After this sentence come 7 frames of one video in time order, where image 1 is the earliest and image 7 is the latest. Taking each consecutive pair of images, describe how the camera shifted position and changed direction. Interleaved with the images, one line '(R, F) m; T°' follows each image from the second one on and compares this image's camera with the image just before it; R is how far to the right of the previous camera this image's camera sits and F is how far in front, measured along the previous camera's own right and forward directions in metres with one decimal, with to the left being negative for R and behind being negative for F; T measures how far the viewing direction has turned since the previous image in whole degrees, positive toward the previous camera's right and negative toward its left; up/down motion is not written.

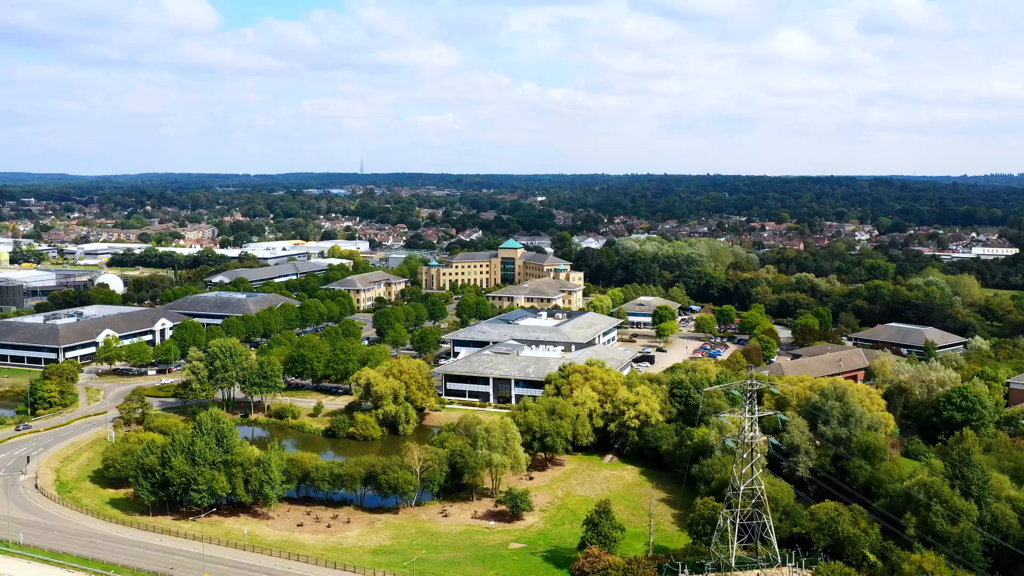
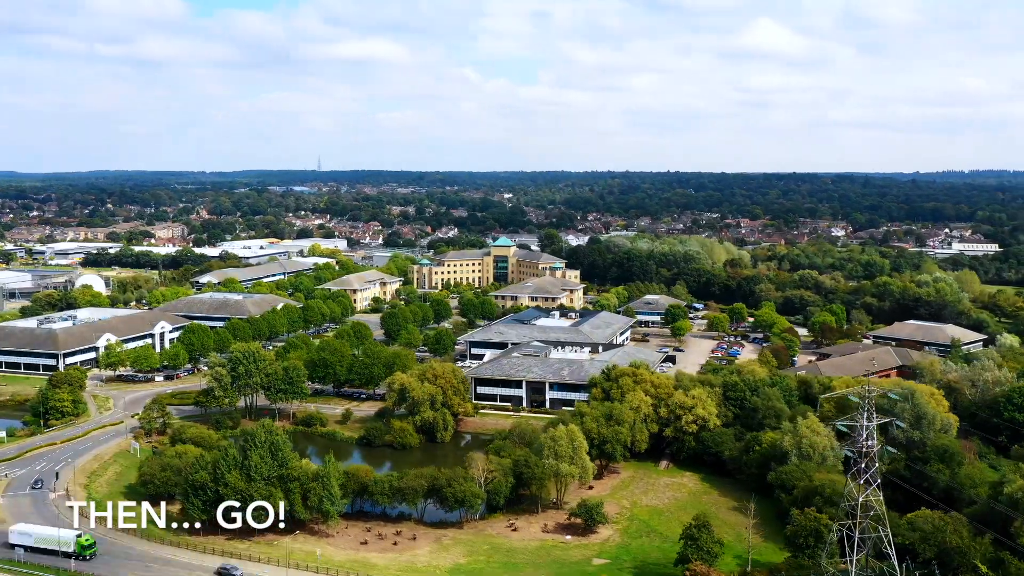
(-2.2, +1.0) m; +3°
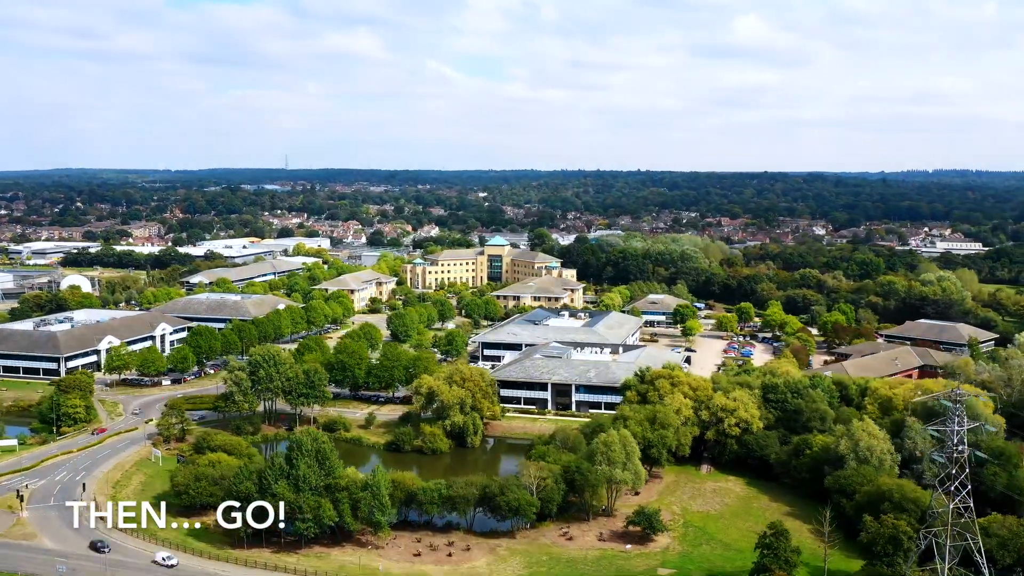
(-1.6, +0.7) m; +2°
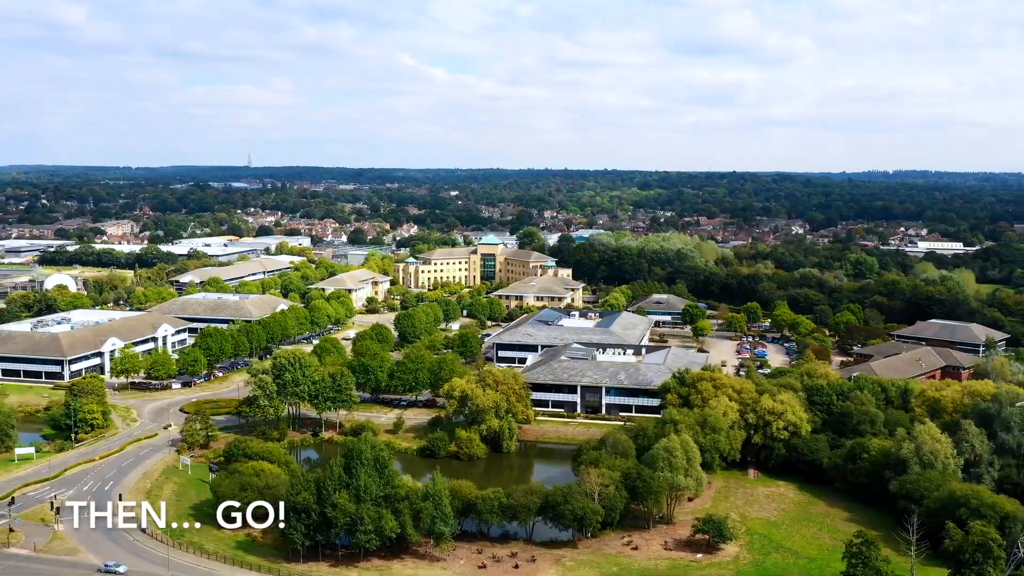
(-1.8, +0.7) m; +2°
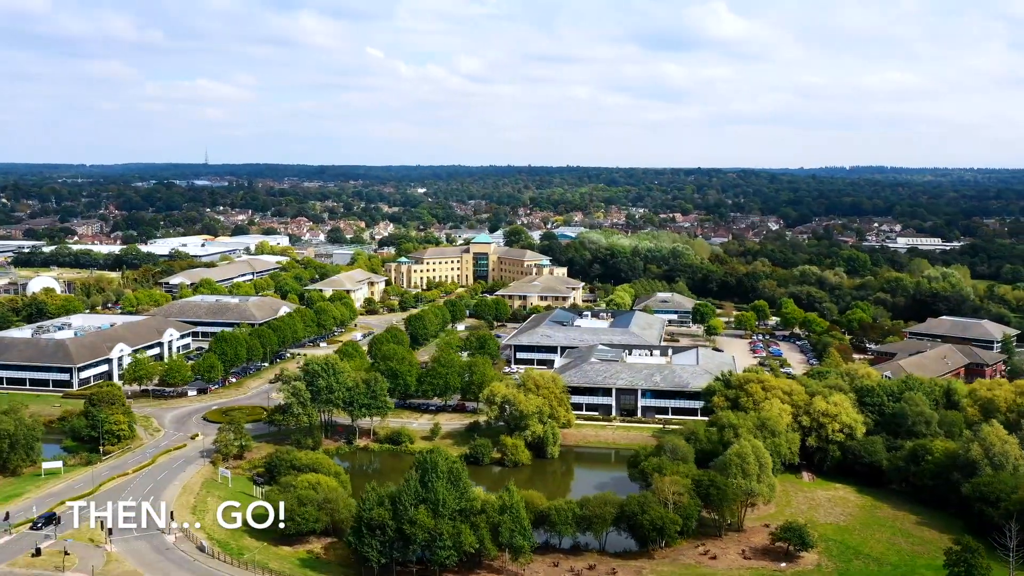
(-1.9, +0.7) m; +3°
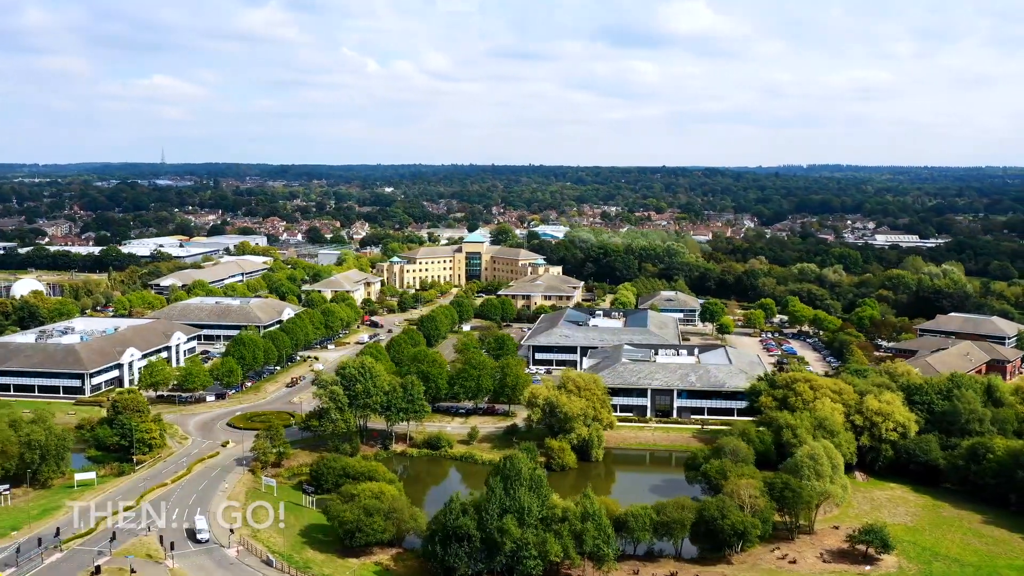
(-1.9, +0.6) m; +2°
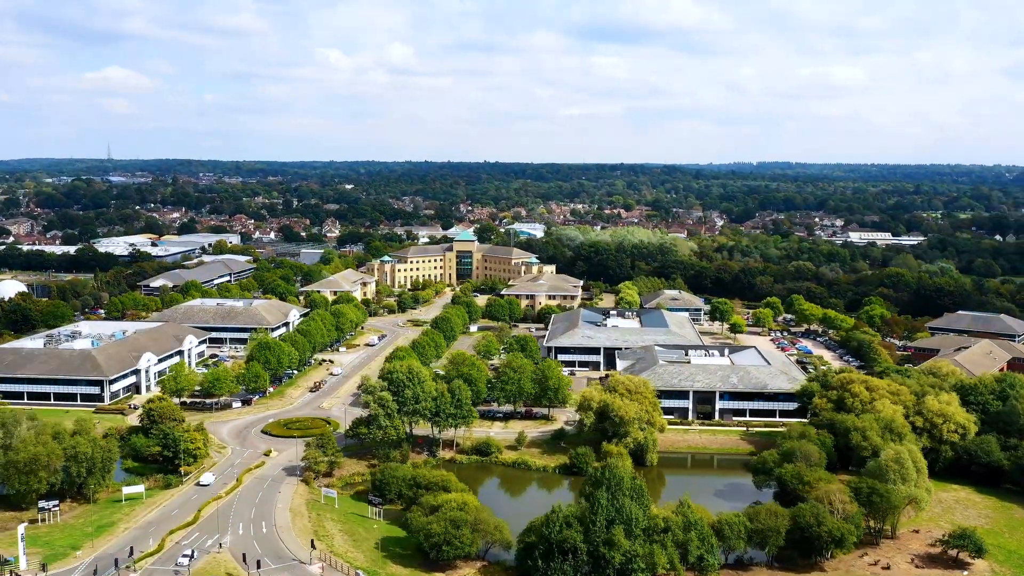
(-2.3, +0.6) m; +3°
